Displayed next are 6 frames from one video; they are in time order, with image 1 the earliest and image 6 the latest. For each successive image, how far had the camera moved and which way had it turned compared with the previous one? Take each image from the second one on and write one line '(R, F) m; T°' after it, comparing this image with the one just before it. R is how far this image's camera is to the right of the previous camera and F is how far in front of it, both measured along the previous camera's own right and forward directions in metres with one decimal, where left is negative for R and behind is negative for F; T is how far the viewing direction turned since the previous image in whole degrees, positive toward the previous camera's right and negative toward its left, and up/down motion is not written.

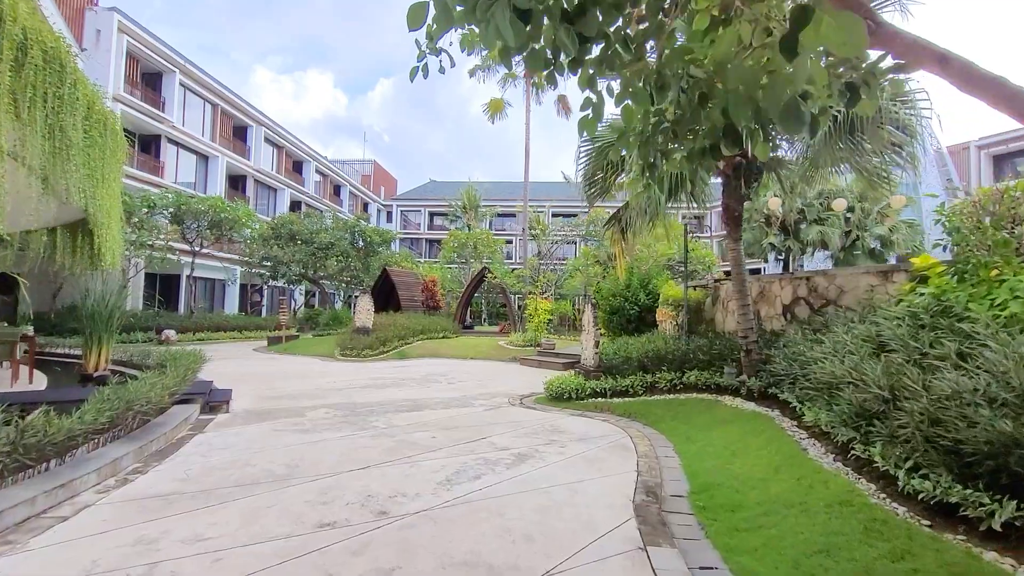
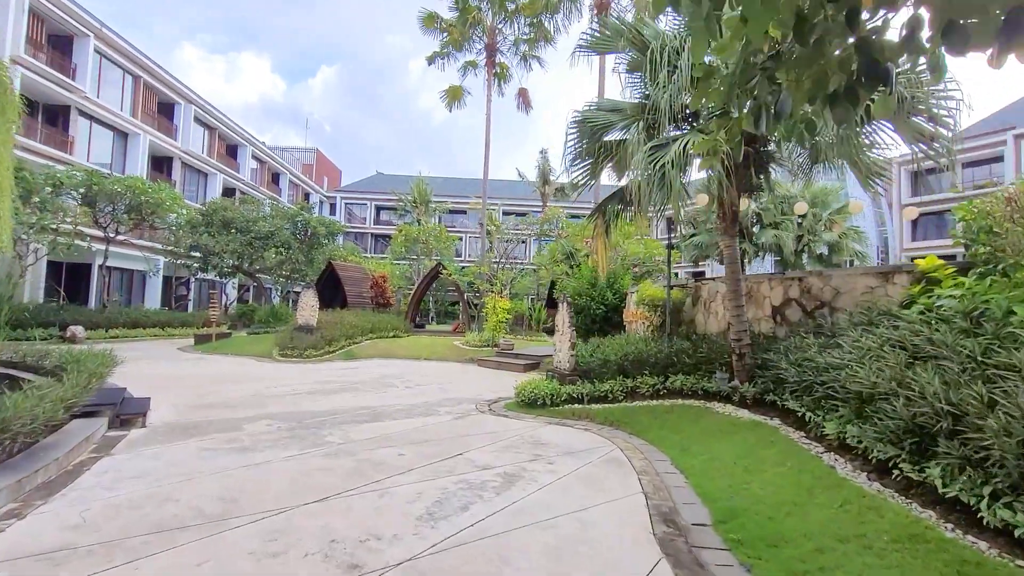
(-0.4, +0.7) m; +6°
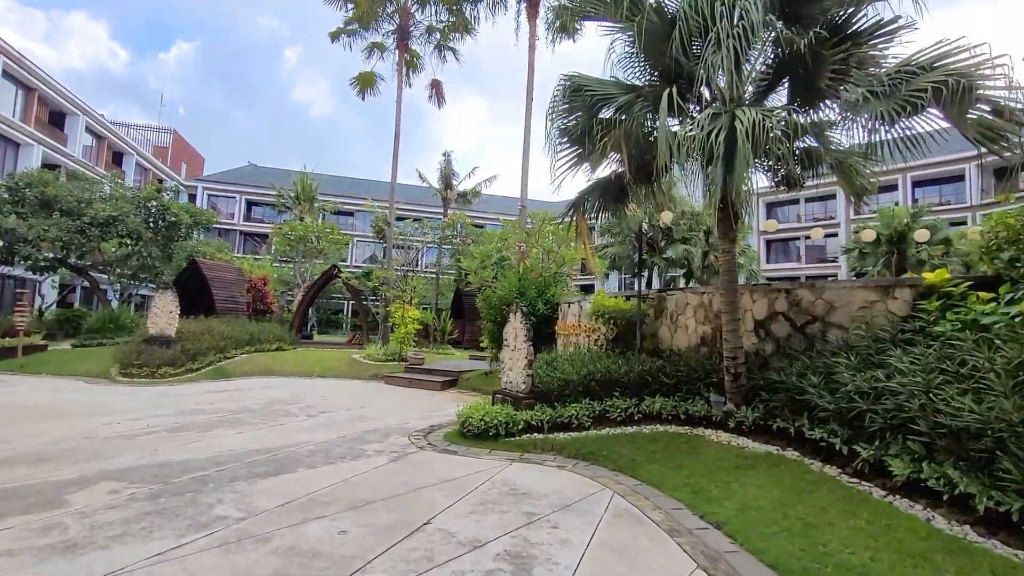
(-0.8, +1.3) m; +14°
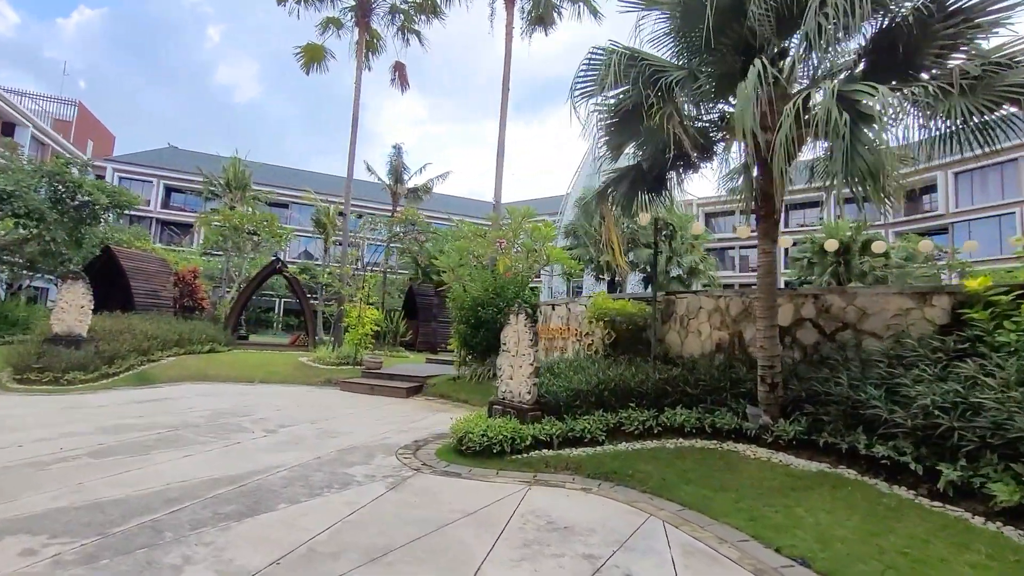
(-0.8, +0.7) m; +7°
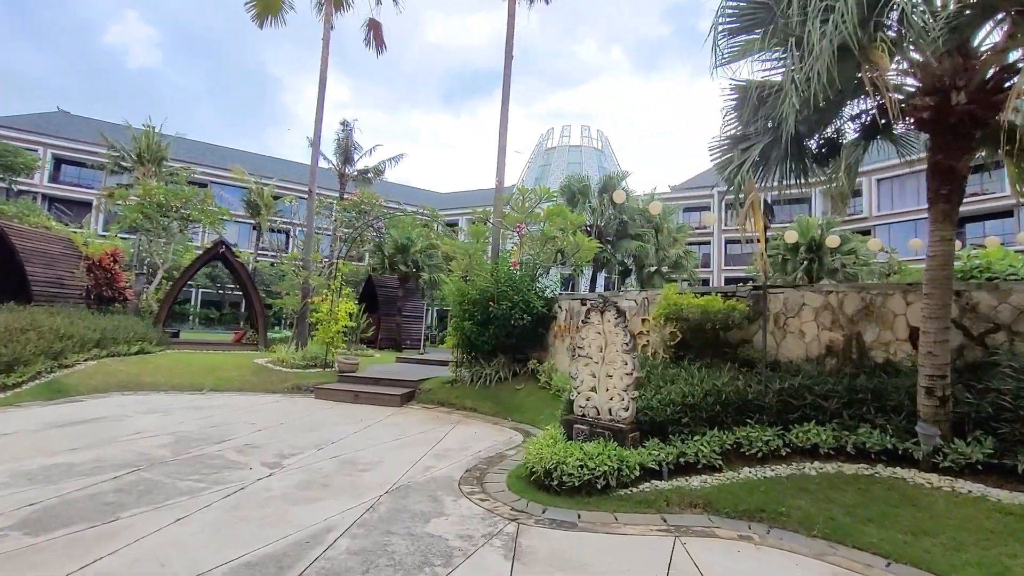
(-1.5, +1.3) m; +8°
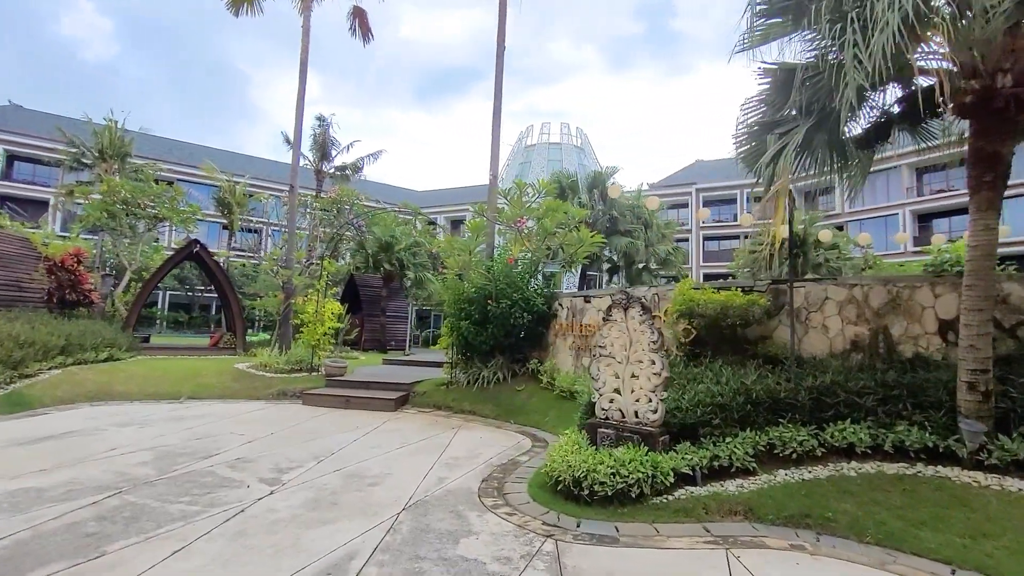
(-0.4, +0.3) m; +3°
